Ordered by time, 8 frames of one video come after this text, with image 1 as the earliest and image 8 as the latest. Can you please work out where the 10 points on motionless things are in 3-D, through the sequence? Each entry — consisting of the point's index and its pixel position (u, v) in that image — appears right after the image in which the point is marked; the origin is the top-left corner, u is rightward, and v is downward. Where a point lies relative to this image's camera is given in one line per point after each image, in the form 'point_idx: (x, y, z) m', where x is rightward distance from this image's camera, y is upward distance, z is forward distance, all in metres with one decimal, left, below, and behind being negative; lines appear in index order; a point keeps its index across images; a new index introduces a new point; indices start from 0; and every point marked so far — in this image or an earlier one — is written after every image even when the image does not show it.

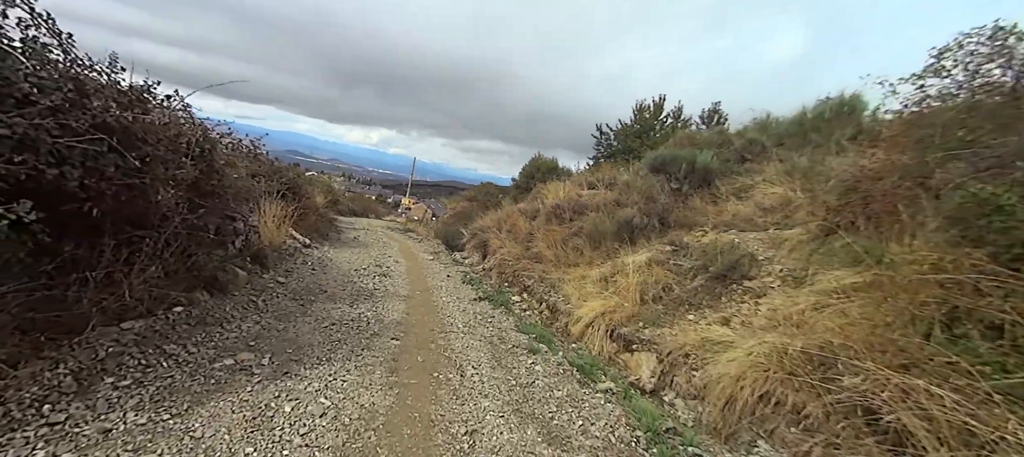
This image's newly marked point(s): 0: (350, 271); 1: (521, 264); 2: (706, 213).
0: (-3.1, -0.8, +8.1) m
1: (+0.3, -1.0, +11.2) m
2: (+5.0, +0.4, +10.9) m
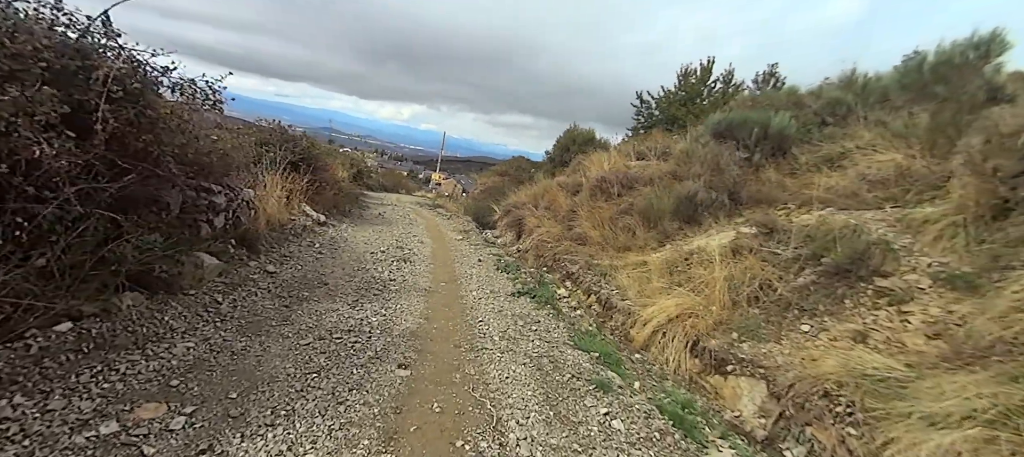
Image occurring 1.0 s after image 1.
0: (-2.4, -0.4, +6.9) m
1: (+1.2, -0.5, +9.8) m
2: (+5.9, +0.8, +9.0) m
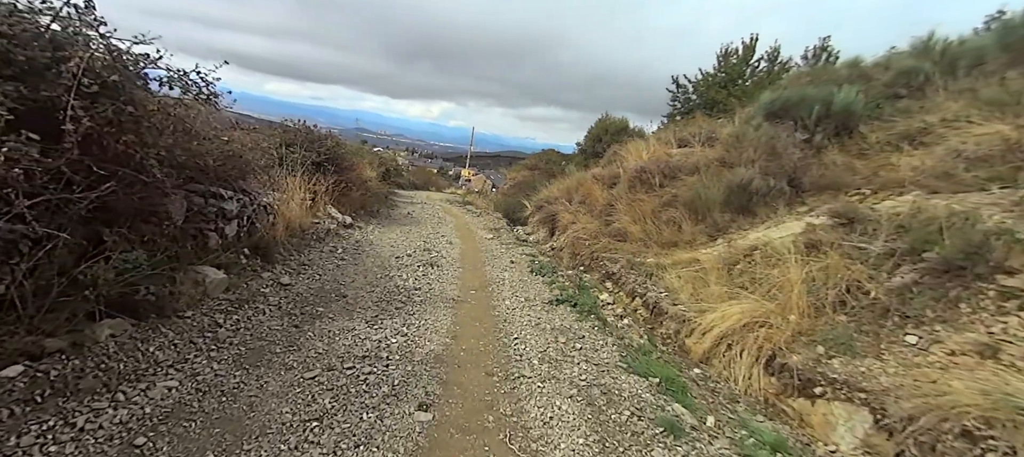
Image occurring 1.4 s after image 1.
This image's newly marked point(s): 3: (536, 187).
0: (-1.9, -0.5, +6.5) m
1: (+1.9, -0.4, +9.1) m
2: (+6.5, +1.1, +7.9) m
3: (+1.0, +1.8, +19.1) m
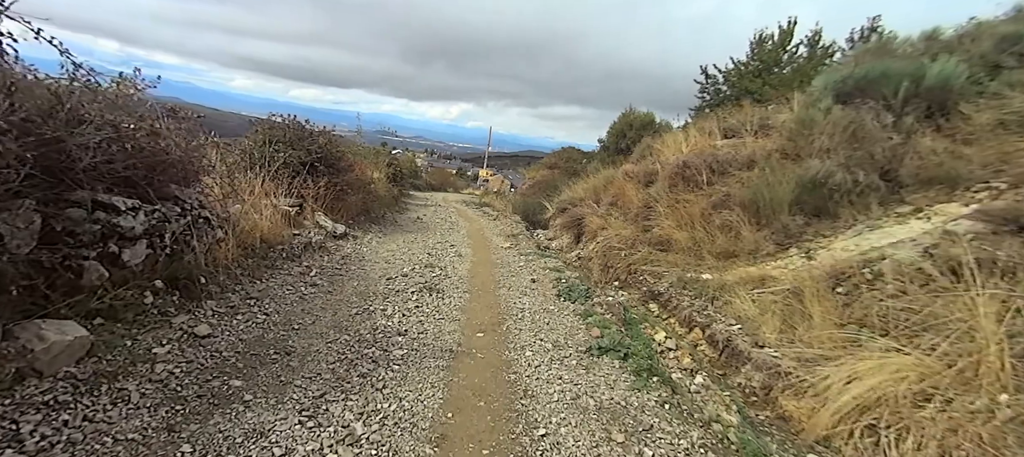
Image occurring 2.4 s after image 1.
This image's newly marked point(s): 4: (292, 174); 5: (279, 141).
0: (-1.6, -0.6, +5.1) m
1: (+2.3, -0.5, +7.5) m
2: (+6.8, +1.0, +6.2) m
3: (+1.8, +1.7, +17.6) m
4: (-4.1, +1.0, +7.9) m
5: (-4.4, +1.7, +8.1) m
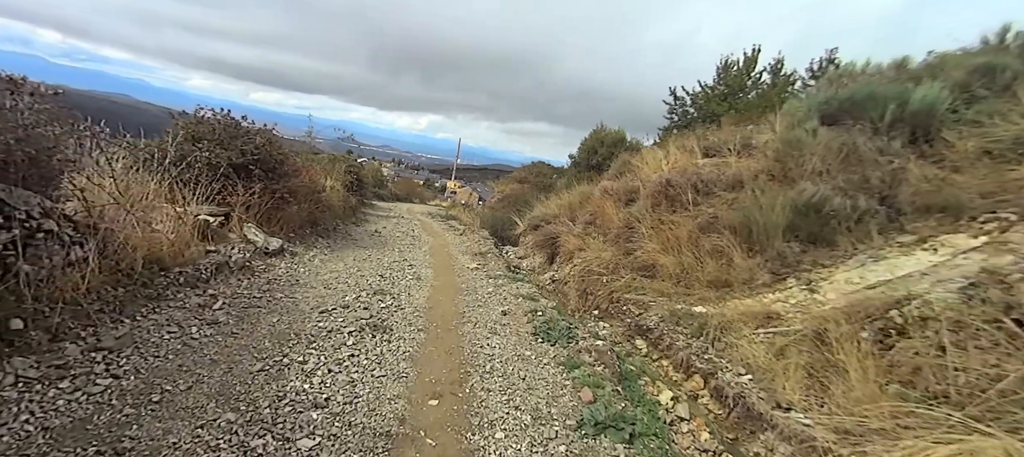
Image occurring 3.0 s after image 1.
0: (-1.9, -0.8, +4.0) m
1: (+1.8, -0.9, +6.7) m
2: (+6.4, +0.5, +5.8) m
3: (+0.5, +1.0, +16.8) m
4: (-4.6, +0.8, +6.7) m
5: (-4.9, +1.5, +6.8) m
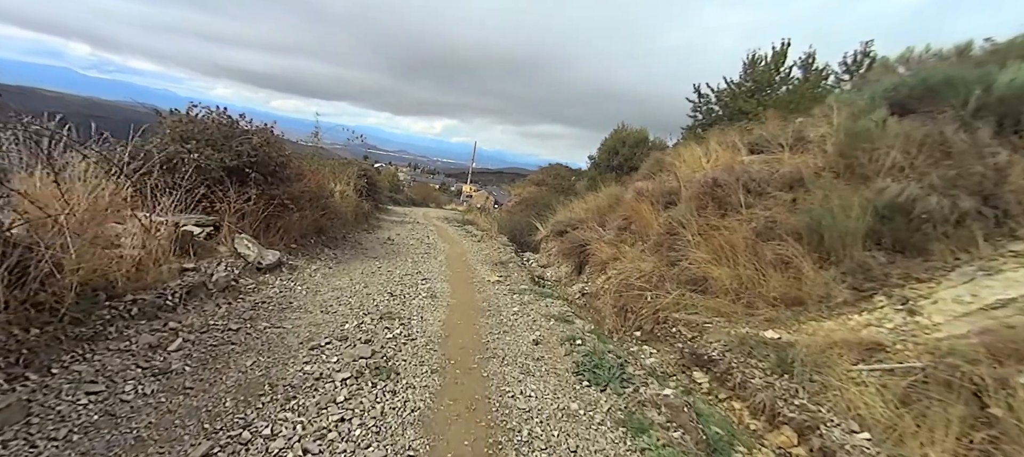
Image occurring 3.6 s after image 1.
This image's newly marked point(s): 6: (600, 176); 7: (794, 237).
0: (-1.7, -0.9, +3.2) m
1: (+2.2, -1.0, +5.8) m
2: (+6.7, +0.5, +4.7) m
3: (+1.3, +0.8, +15.9) m
4: (-4.2, +0.7, +6.0) m
5: (-4.6, +1.3, +6.1) m
6: (+3.7, +2.2, +17.6) m
7: (+4.0, -0.1, +5.9) m
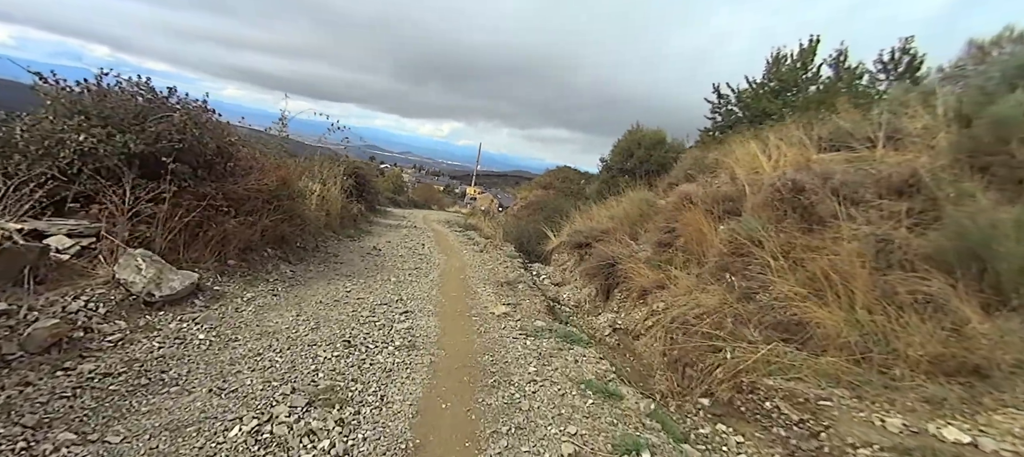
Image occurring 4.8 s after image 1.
0: (-1.5, -1.1, +1.4) m
1: (+2.3, -1.2, +3.9) m
2: (+6.9, +0.2, +2.8) m
3: (+1.5, +0.5, +14.1) m
4: (-4.1, +0.6, +4.3) m
5: (-4.4, +1.2, +4.4) m
6: (+4.0, +1.9, +15.8) m
7: (+4.1, -0.3, +4.1) m
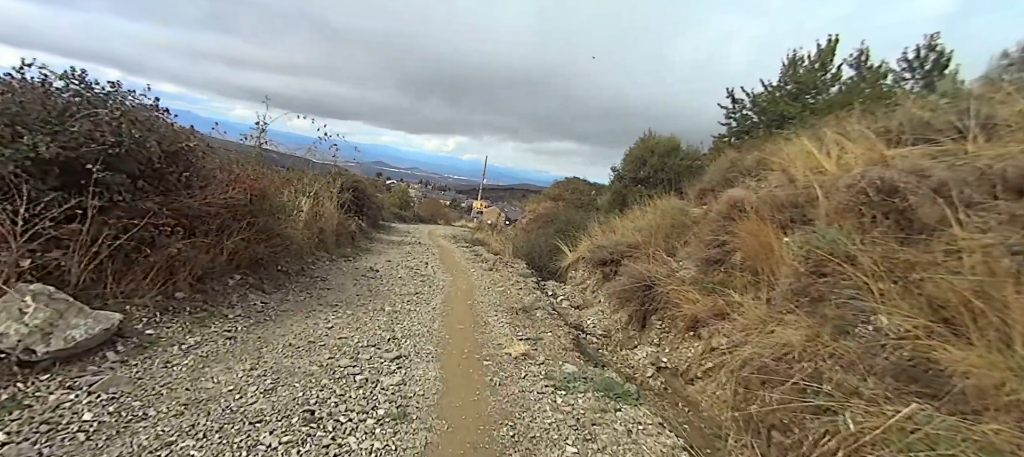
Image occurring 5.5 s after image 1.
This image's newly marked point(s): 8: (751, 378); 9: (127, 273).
0: (-1.4, -1.2, +0.3) m
1: (+2.5, -1.3, +2.8) m
2: (+7.0, +0.2, +1.7) m
3: (+1.8, +0.1, +13.0) m
4: (-3.9, +0.3, +3.3) m
5: (-4.2, +1.0, +3.5) m
6: (+4.4, +1.5, +14.7) m
7: (+4.3, -0.4, +3.0) m
8: (+2.0, -1.3, +3.6) m
9: (-3.4, -0.4, +3.7) m
